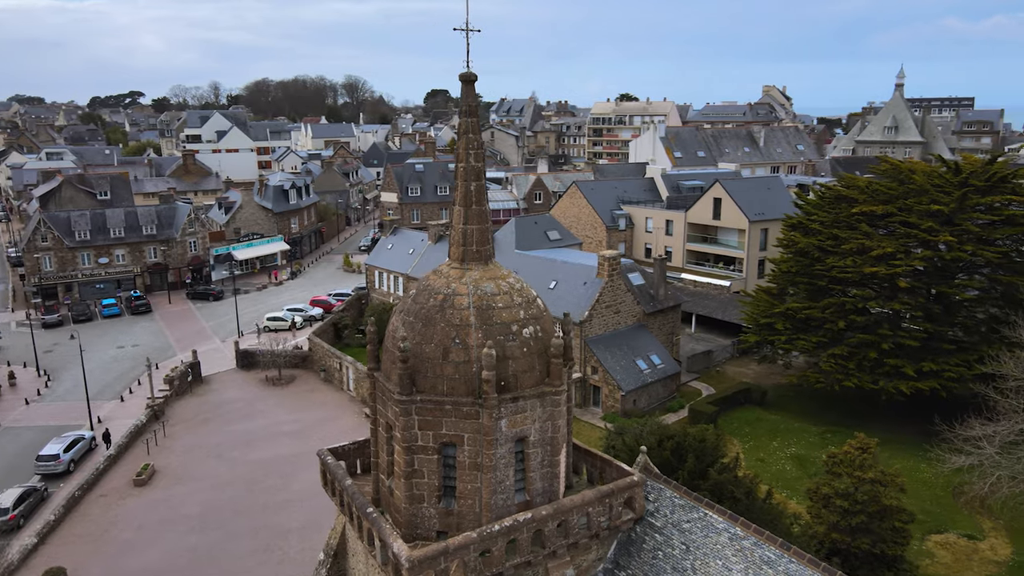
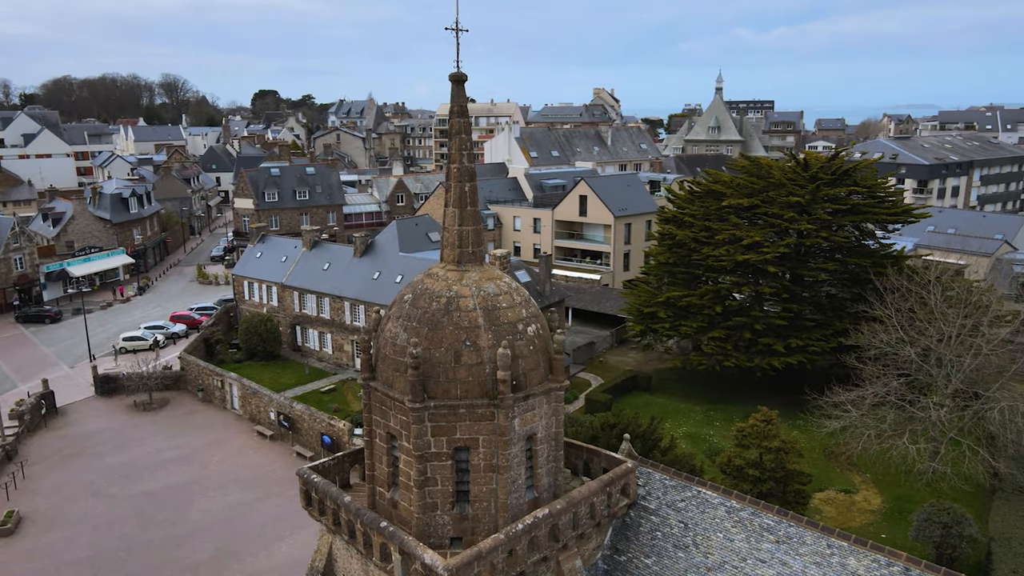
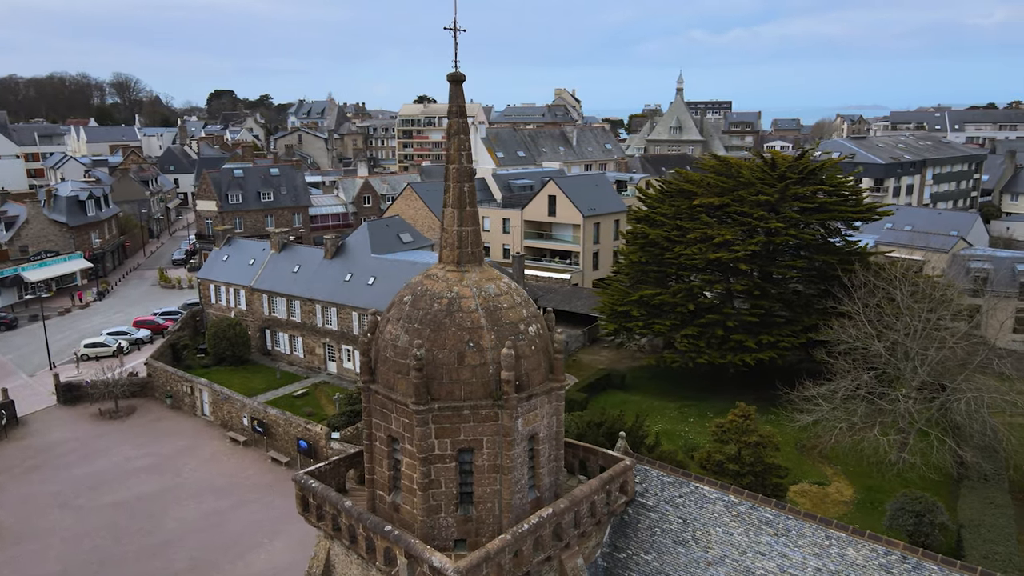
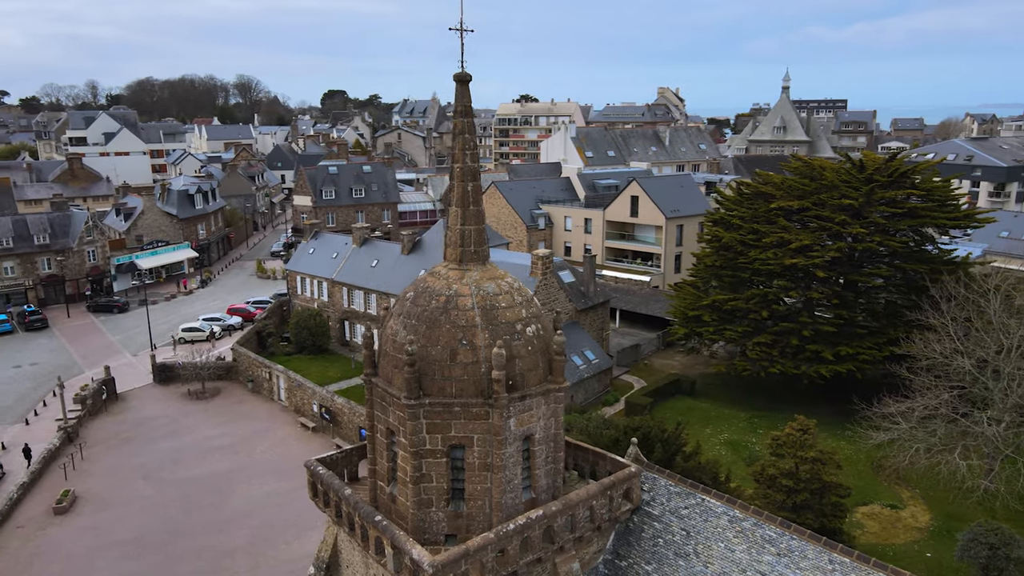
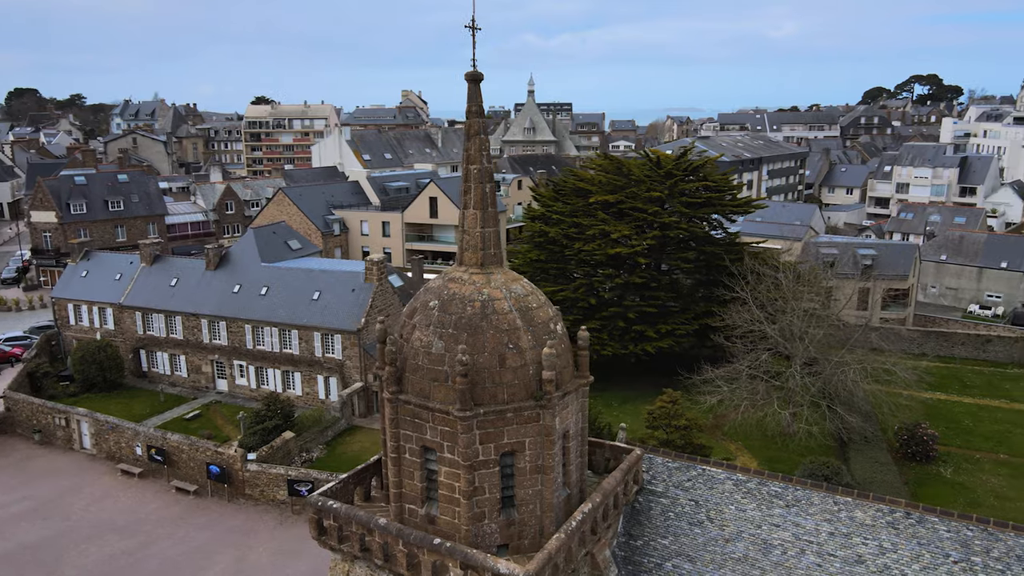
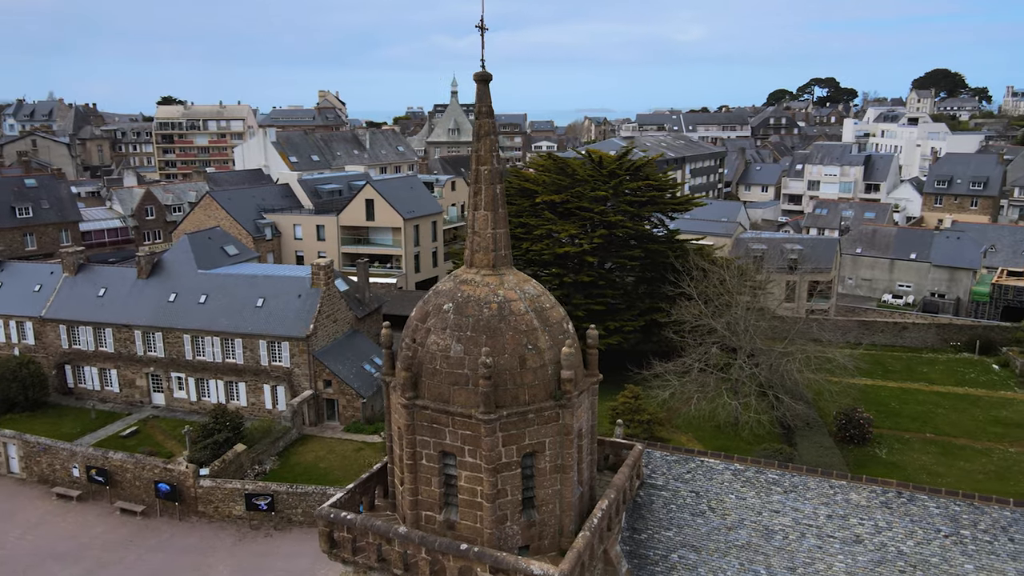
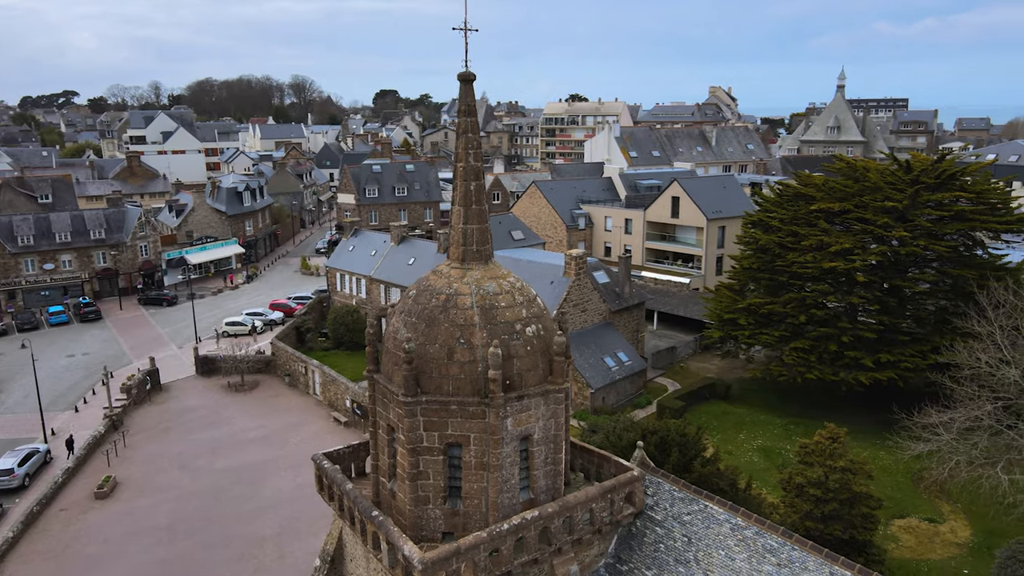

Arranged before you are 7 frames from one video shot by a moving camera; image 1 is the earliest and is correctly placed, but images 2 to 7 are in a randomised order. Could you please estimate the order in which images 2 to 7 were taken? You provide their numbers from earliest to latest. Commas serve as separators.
7, 4, 2, 3, 5, 6
